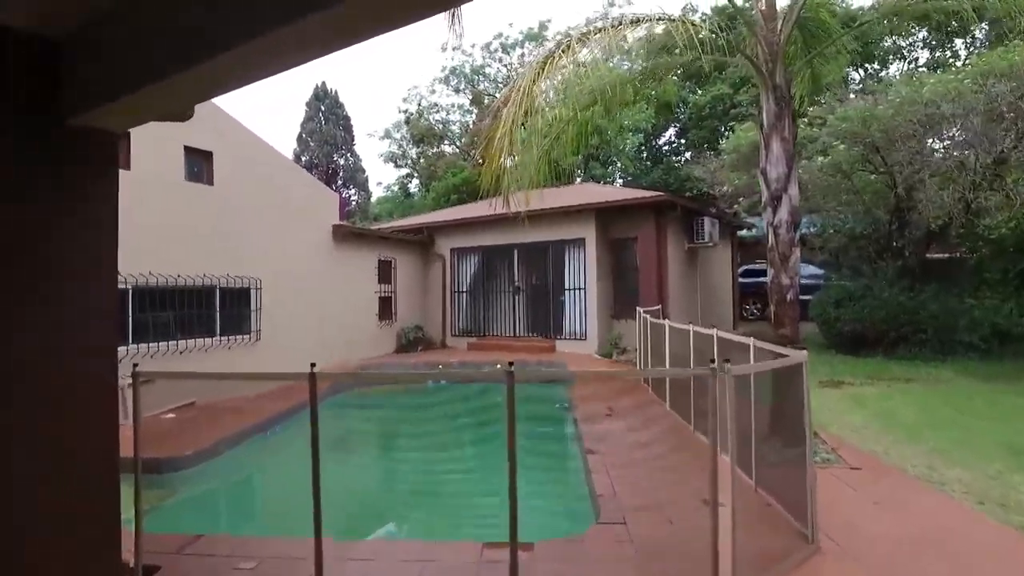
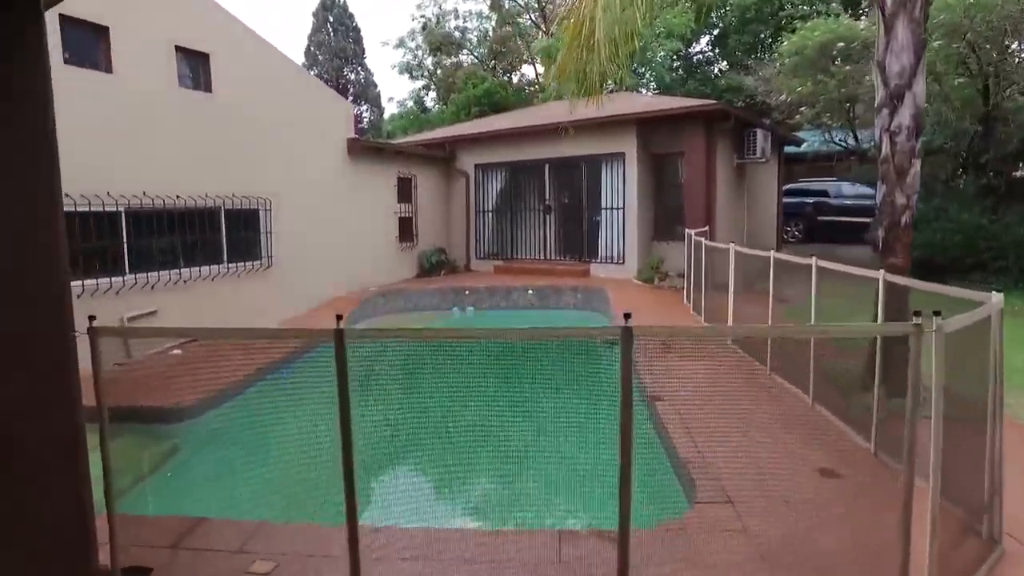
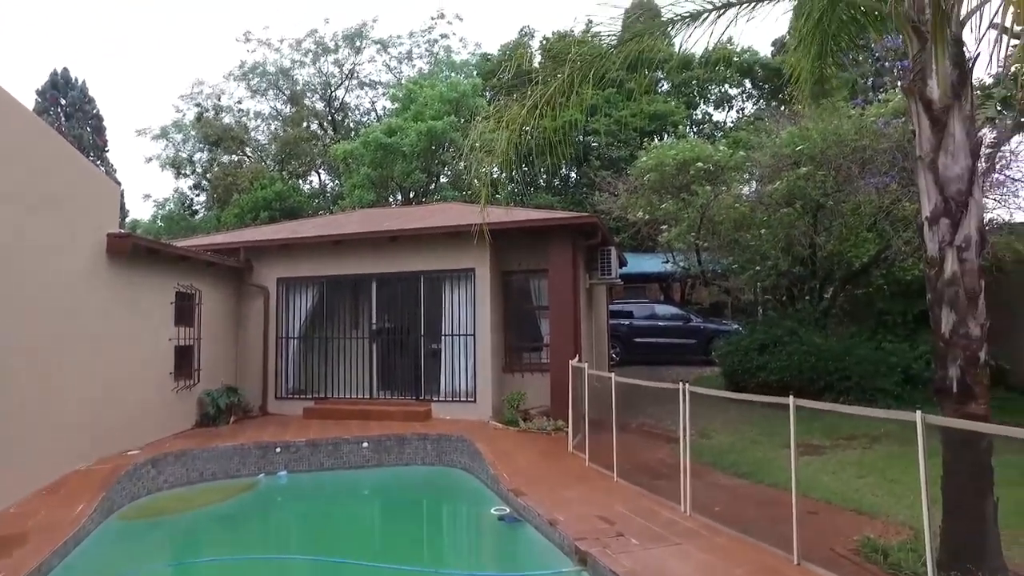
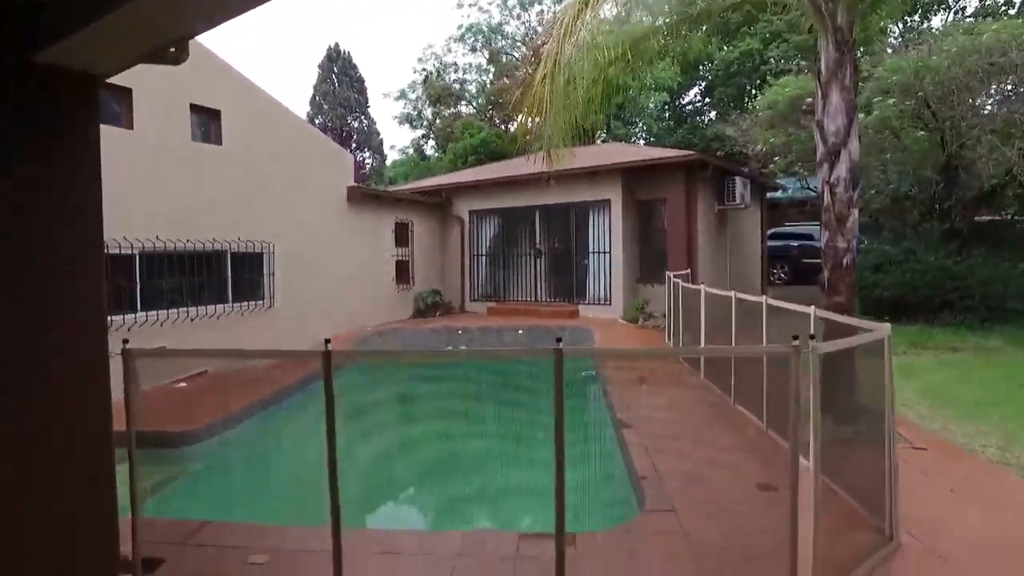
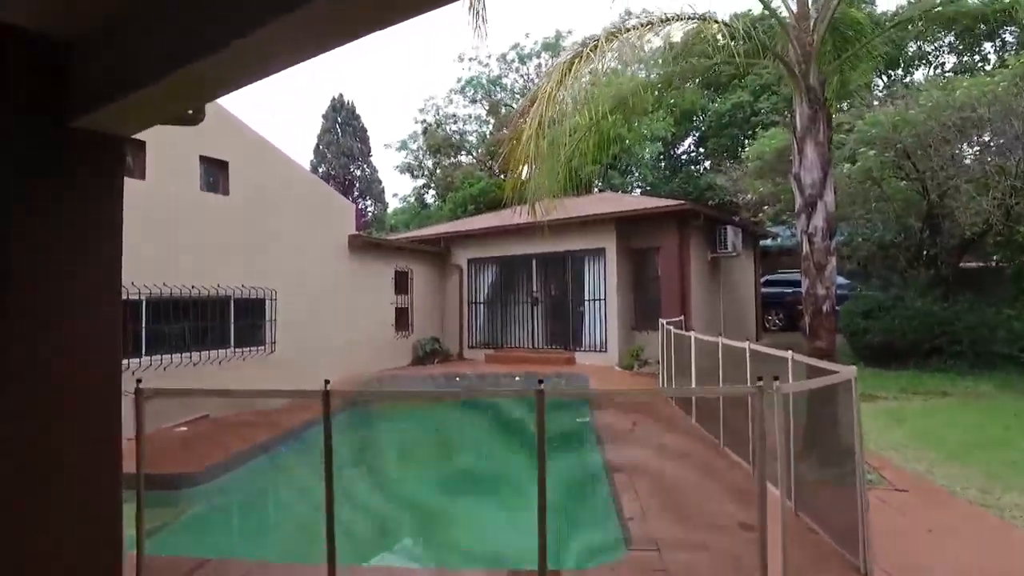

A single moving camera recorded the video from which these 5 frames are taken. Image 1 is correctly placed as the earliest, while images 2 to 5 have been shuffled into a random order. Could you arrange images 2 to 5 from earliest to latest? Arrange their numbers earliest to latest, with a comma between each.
5, 4, 2, 3
